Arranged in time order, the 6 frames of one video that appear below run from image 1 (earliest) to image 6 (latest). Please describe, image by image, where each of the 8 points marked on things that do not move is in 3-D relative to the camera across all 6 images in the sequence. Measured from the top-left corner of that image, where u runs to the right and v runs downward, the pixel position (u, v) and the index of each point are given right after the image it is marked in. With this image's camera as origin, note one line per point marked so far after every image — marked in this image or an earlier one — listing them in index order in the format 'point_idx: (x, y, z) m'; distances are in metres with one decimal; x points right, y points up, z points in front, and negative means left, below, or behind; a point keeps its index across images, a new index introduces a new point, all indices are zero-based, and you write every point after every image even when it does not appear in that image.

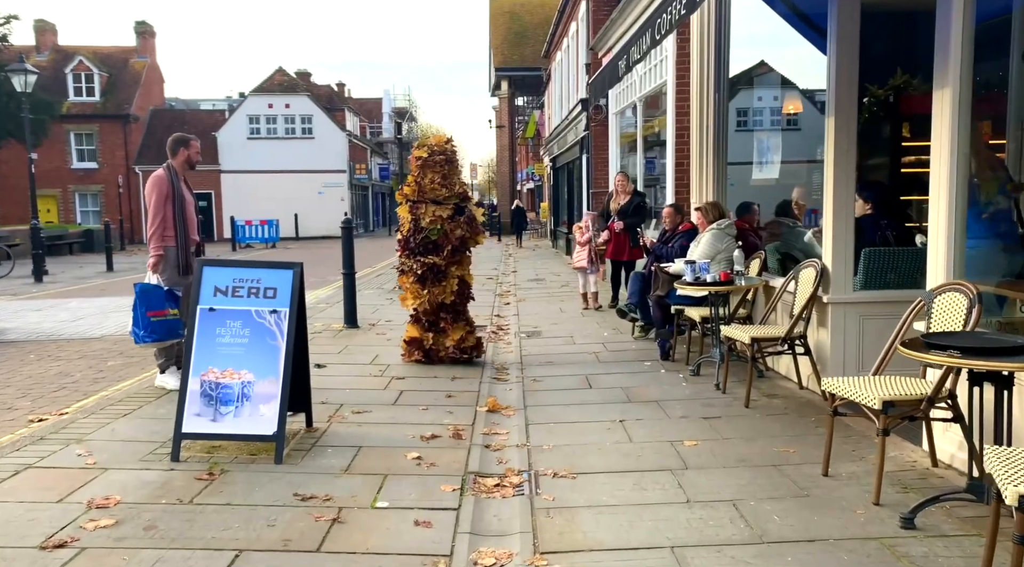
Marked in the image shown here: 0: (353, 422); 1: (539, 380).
0: (-1.1, -0.9, +5.8) m
1: (+0.2, -0.8, +7.2) m
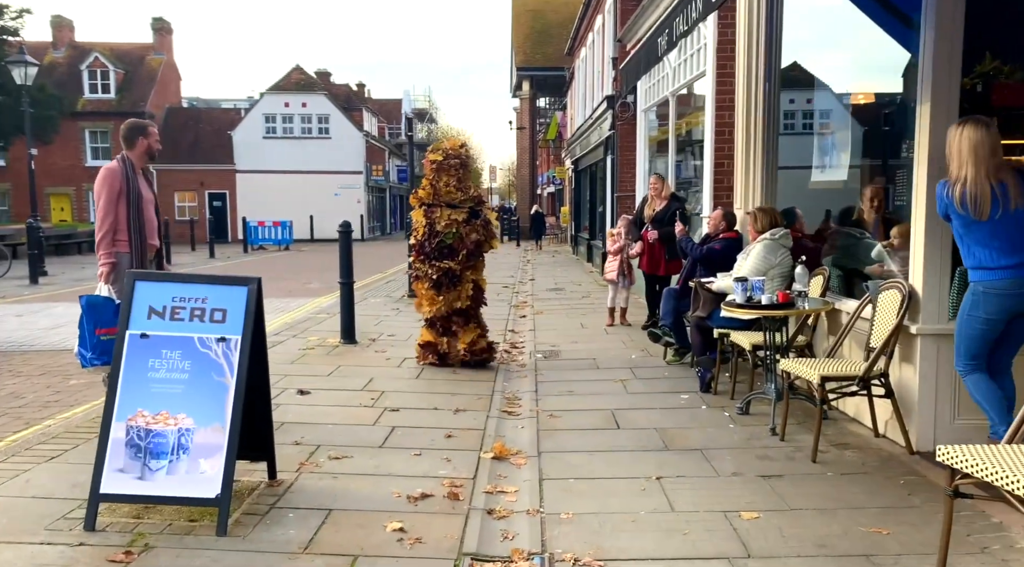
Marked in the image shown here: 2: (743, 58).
0: (-1.0, -1.0, +4.7) m
1: (+0.3, -0.9, +6.0) m
2: (+2.1, +2.0, +7.9) m
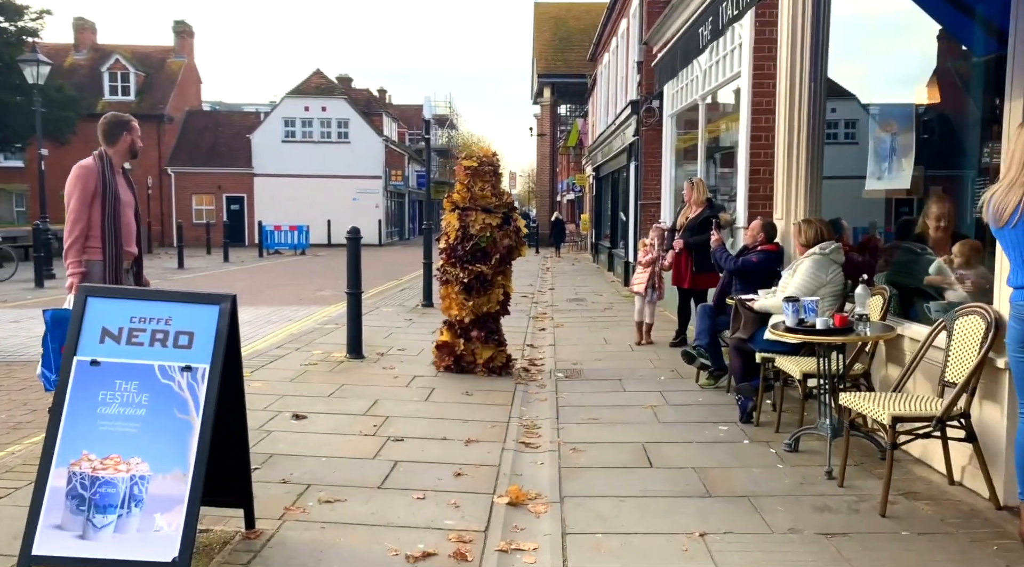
0: (-0.9, -1.1, +4.1) m
1: (+0.4, -1.0, +5.4) m
2: (+2.3, +1.9, +7.2) m
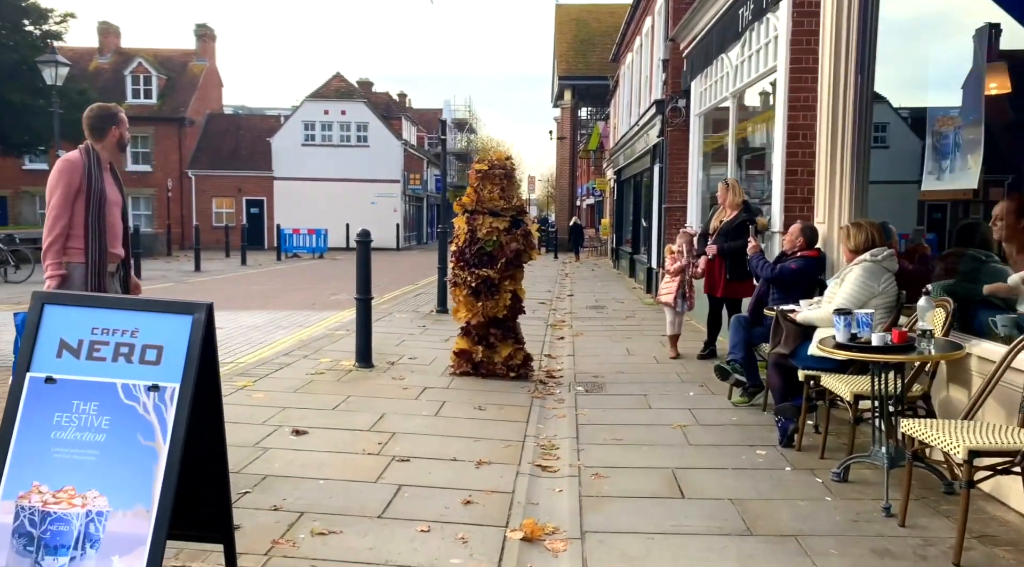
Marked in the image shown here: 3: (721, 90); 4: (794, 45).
0: (-0.9, -1.1, +3.6) m
1: (+0.5, -1.1, +4.9) m
2: (+2.4, +1.8, +6.7) m
3: (+2.7, +2.5, +11.5) m
4: (+2.6, +2.2, +8.0) m
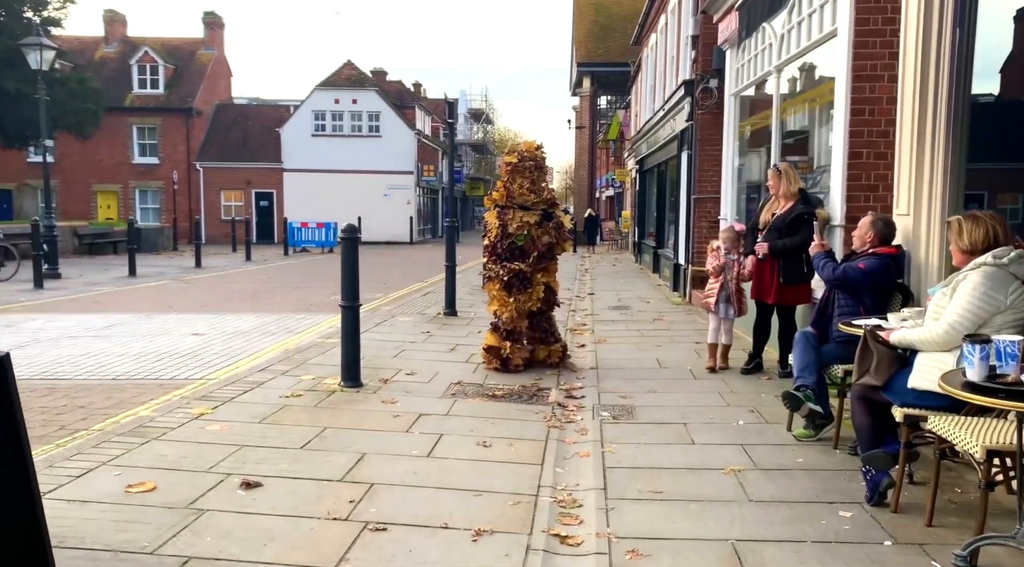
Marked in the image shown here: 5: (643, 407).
0: (-0.8, -1.2, +2.4) m
1: (+0.5, -1.1, +3.7) m
2: (+2.5, +1.8, +5.4) m
3: (+2.9, +2.5, +10.2) m
4: (+2.7, +2.2, +6.8) m
5: (+1.0, -0.9, +6.4) m
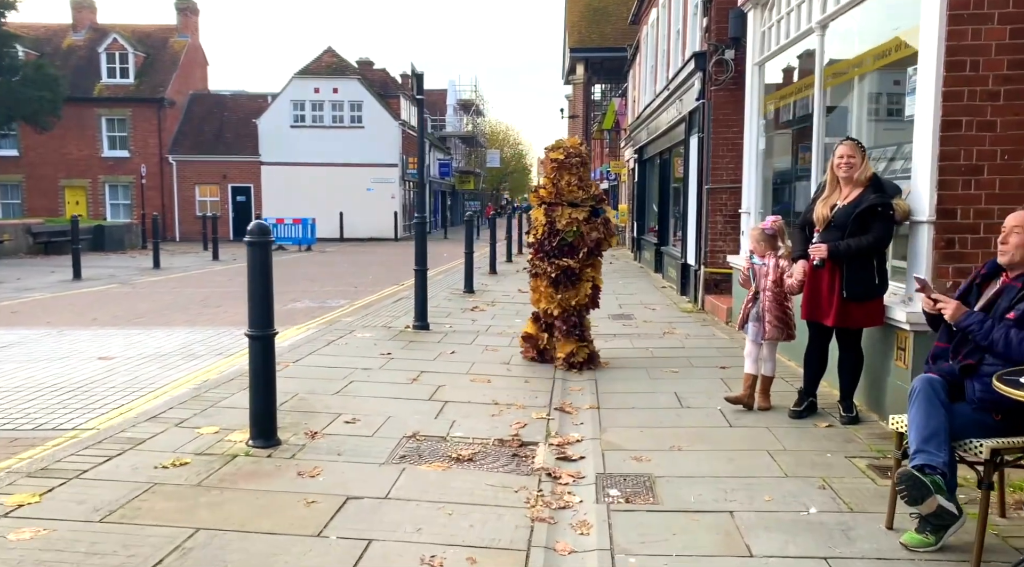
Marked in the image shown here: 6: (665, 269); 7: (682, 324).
0: (-1.0, -1.3, +0.6) m
1: (+0.4, -1.3, +1.8) m
2: (+2.3, +1.7, +3.5) m
3: (+2.7, +2.5, +8.3) m
4: (+2.5, +2.1, +4.9) m
5: (+0.8, -1.0, +4.5) m
6: (+2.7, +0.3, +15.5) m
7: (+1.9, -0.5, +9.8) m
